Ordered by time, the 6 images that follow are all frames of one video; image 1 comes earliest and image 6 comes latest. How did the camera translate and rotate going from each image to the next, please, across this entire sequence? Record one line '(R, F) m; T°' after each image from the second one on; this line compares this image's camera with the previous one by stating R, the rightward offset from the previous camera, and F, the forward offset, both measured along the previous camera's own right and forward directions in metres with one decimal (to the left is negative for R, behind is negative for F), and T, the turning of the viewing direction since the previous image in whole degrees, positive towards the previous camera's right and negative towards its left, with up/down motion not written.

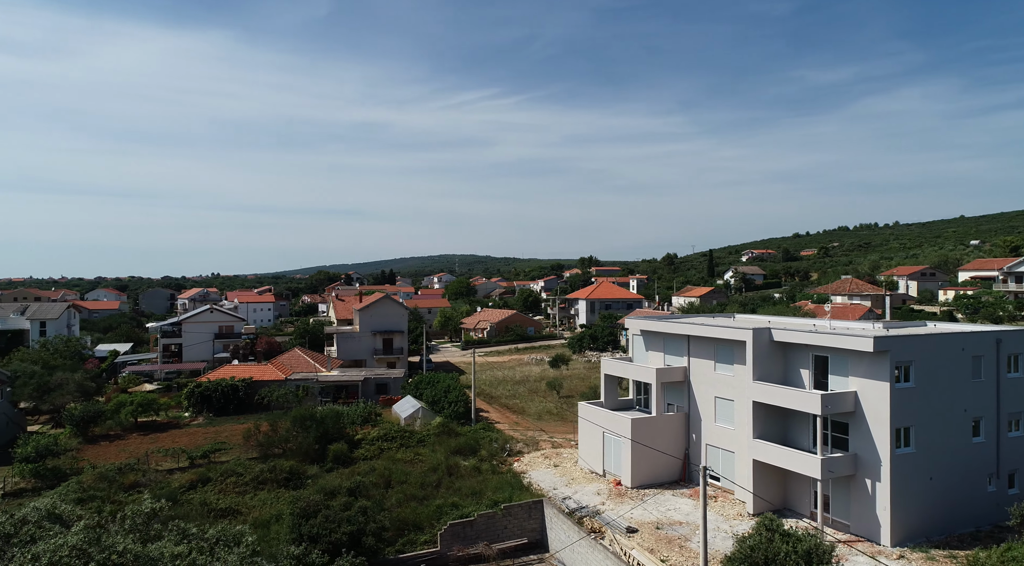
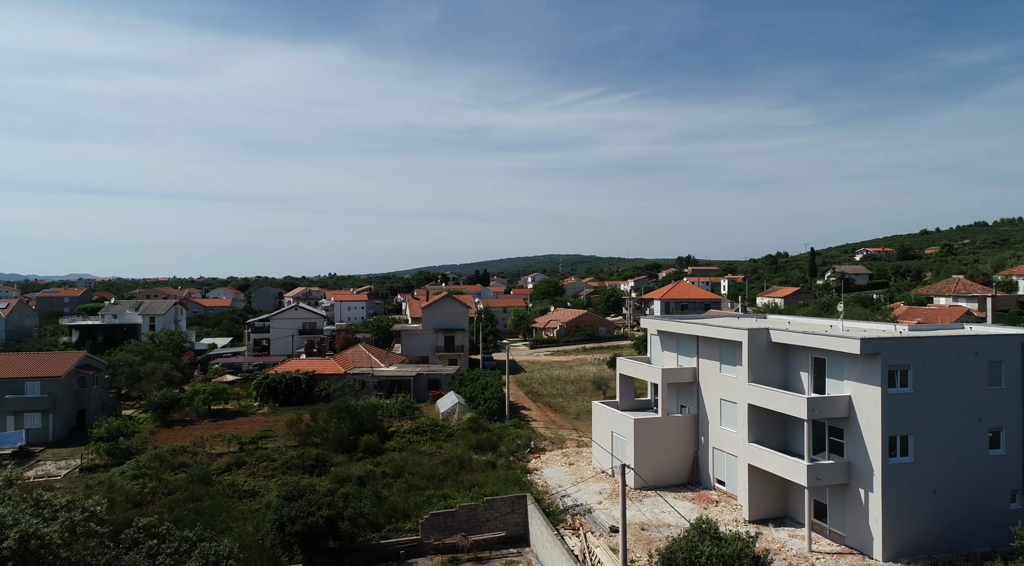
(+3.0, -0.1) m; -9°
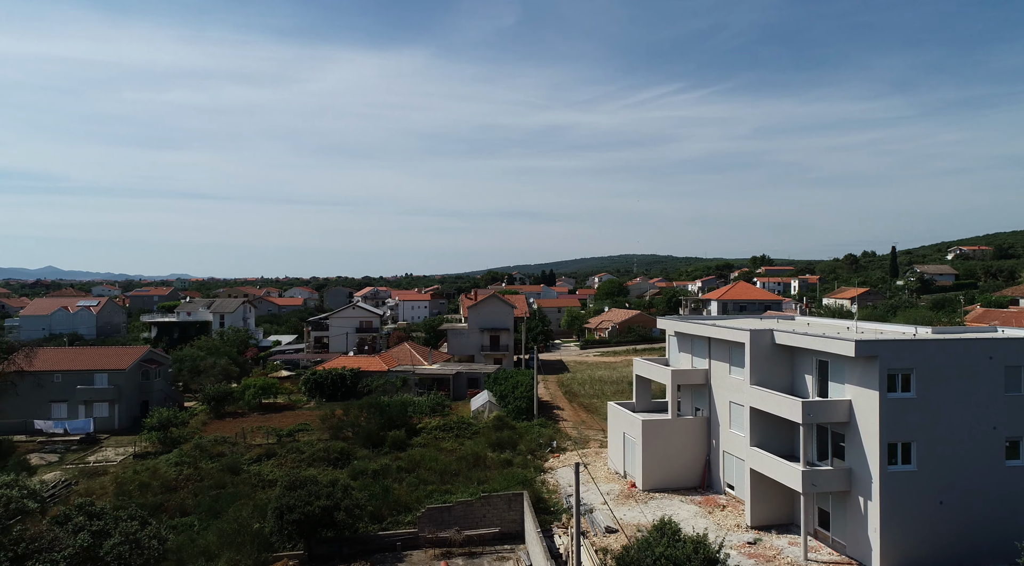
(+1.9, -0.1) m; -6°
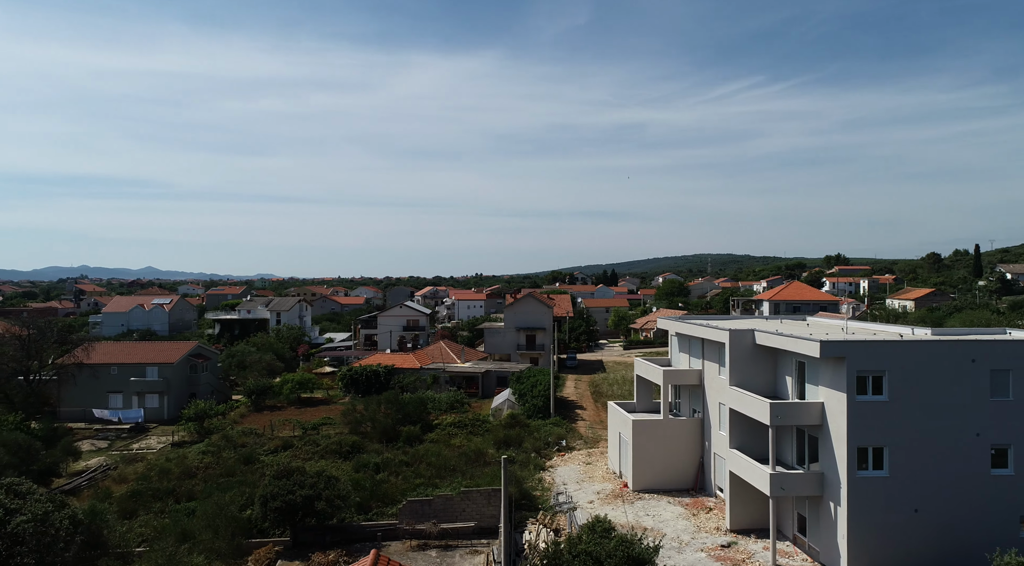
(+2.3, -0.1) m; -6°
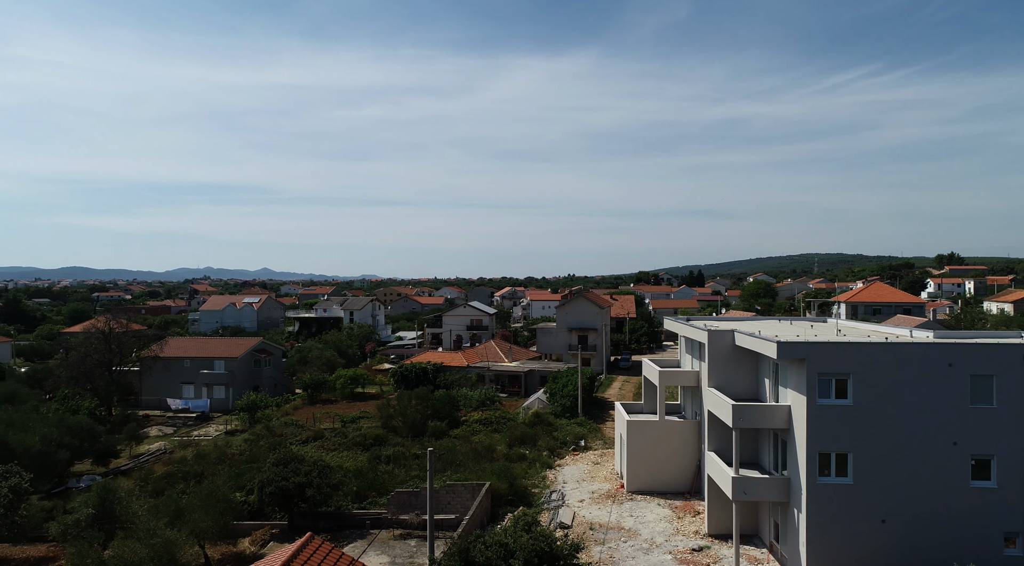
(+2.9, -0.1) m; -8°
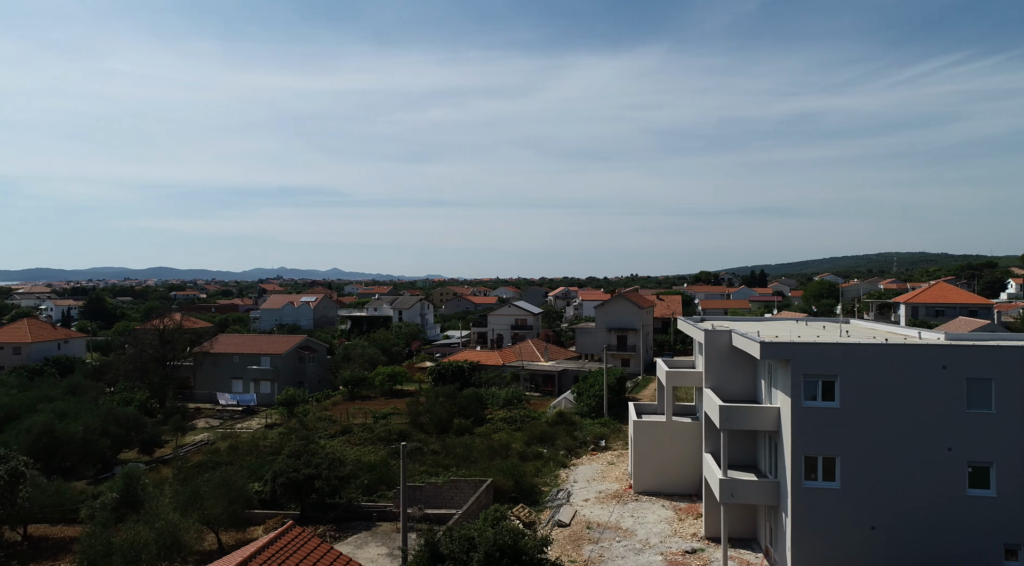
(+1.6, -0.1) m; -5°
